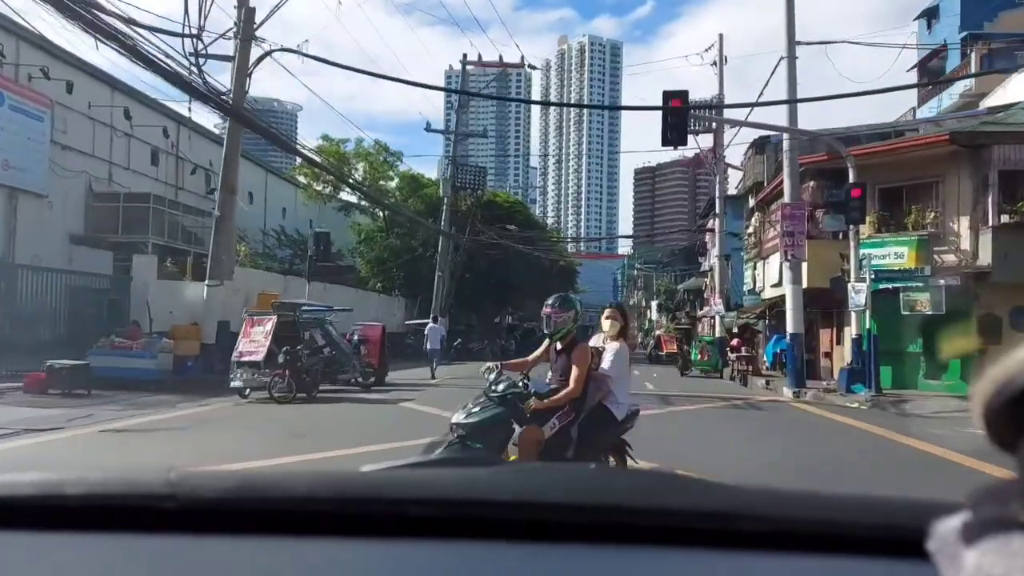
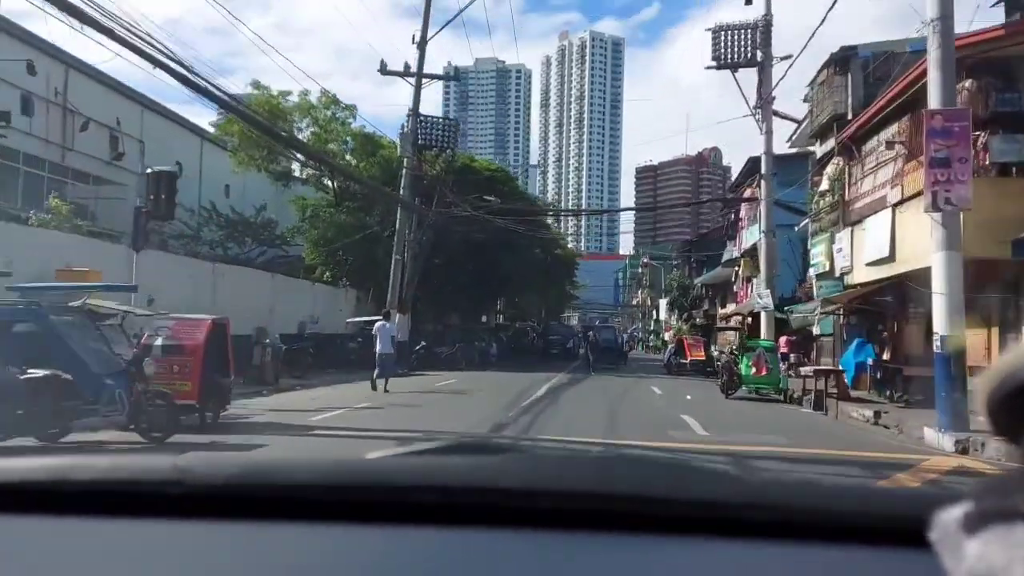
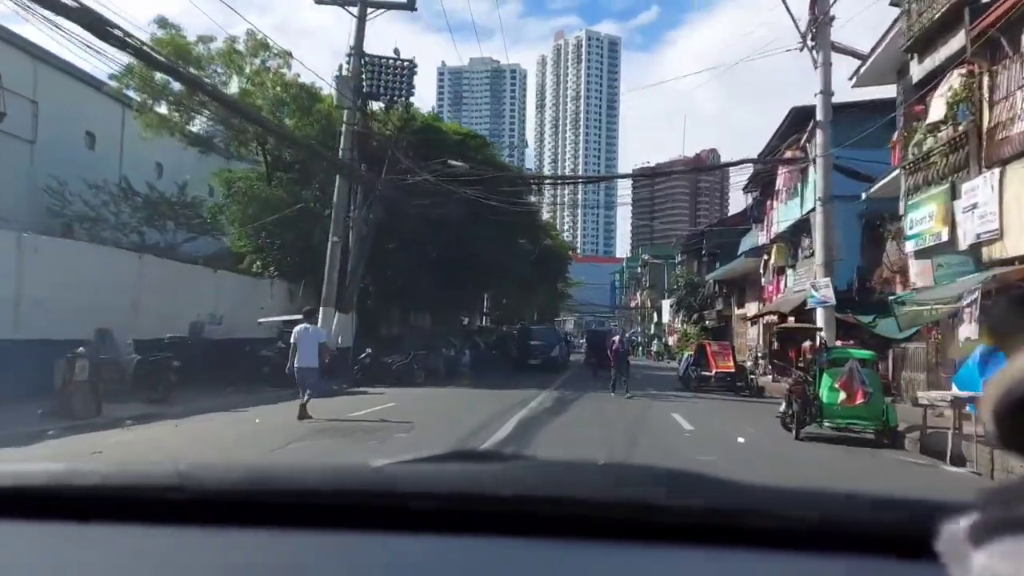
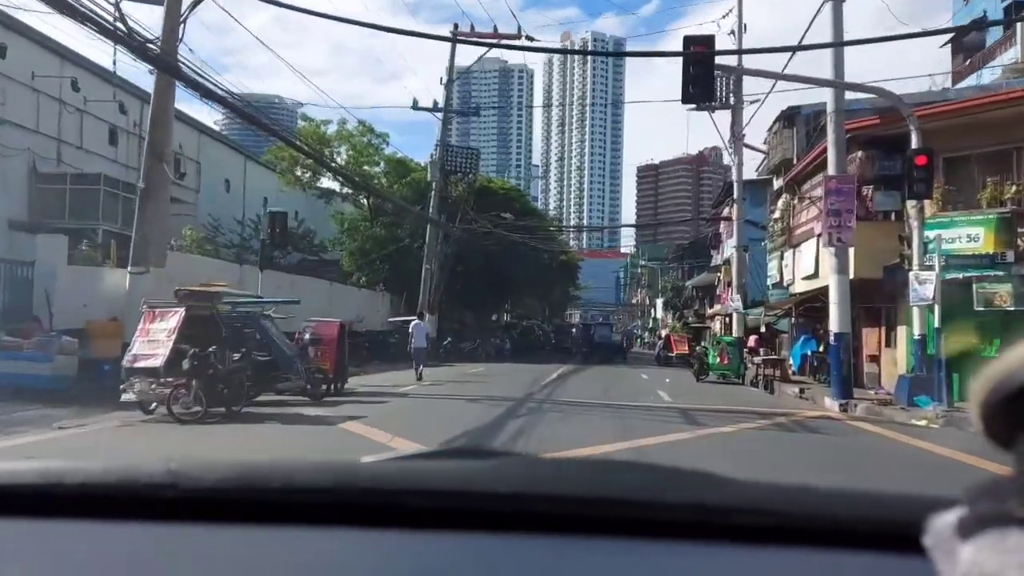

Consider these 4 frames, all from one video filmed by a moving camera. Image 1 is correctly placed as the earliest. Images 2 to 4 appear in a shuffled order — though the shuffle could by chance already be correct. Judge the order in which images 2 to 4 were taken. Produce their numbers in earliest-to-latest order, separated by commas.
4, 2, 3
